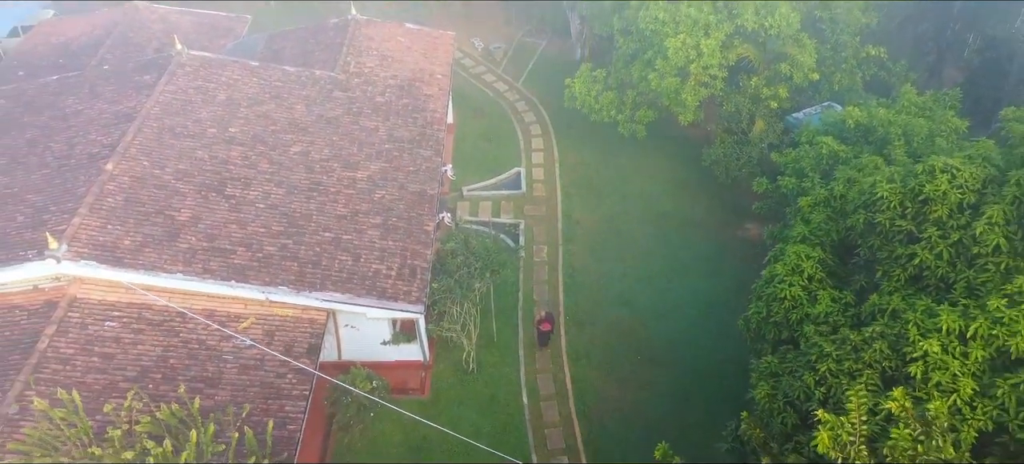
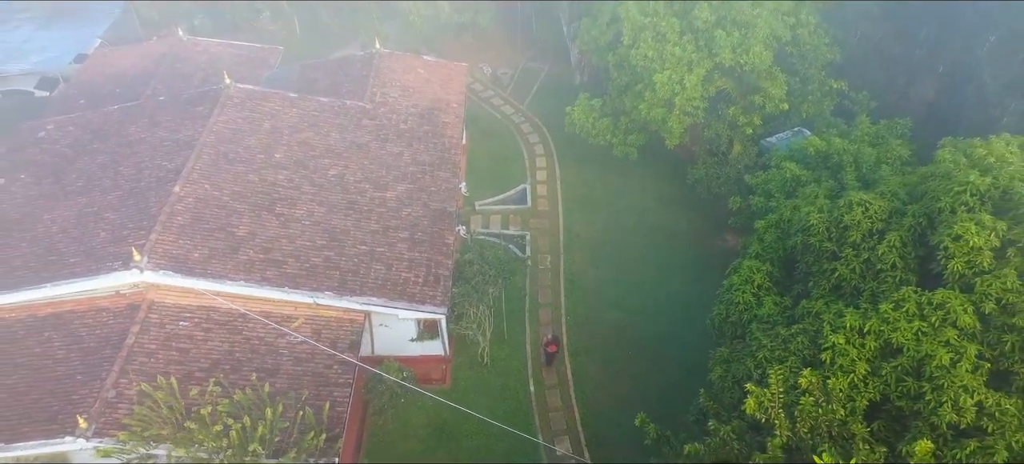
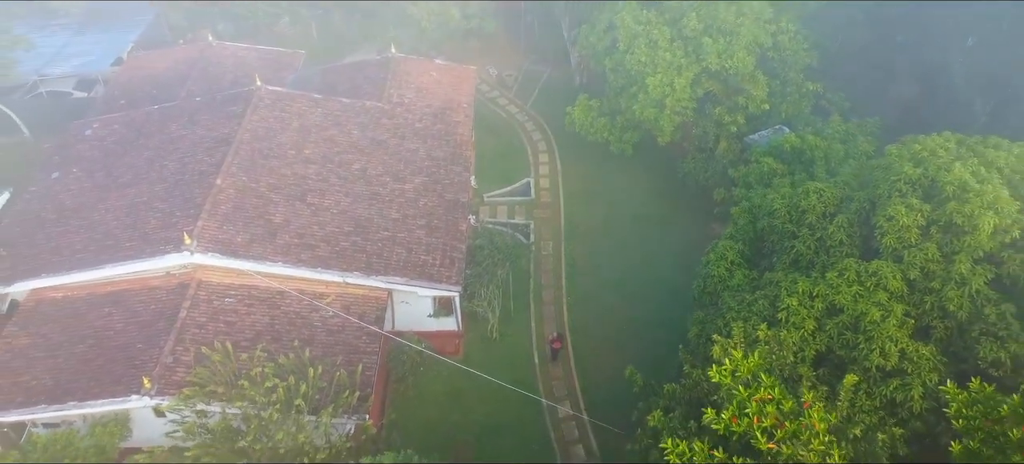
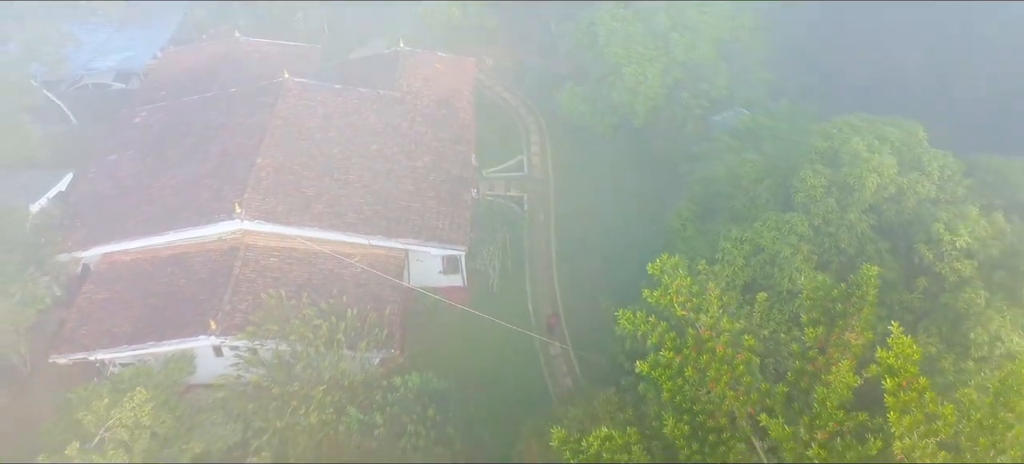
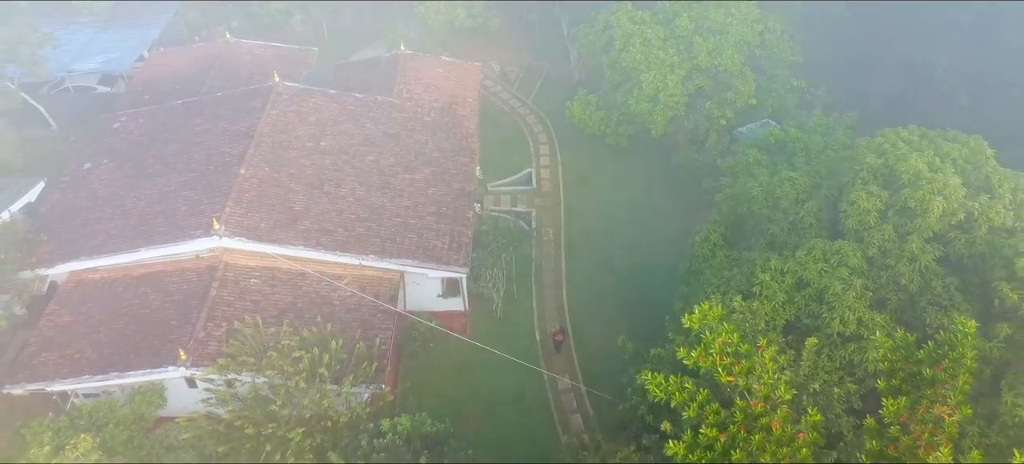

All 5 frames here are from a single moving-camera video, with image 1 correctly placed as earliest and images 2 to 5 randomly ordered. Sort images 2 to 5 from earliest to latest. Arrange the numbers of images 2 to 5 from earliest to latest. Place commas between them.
2, 3, 5, 4
